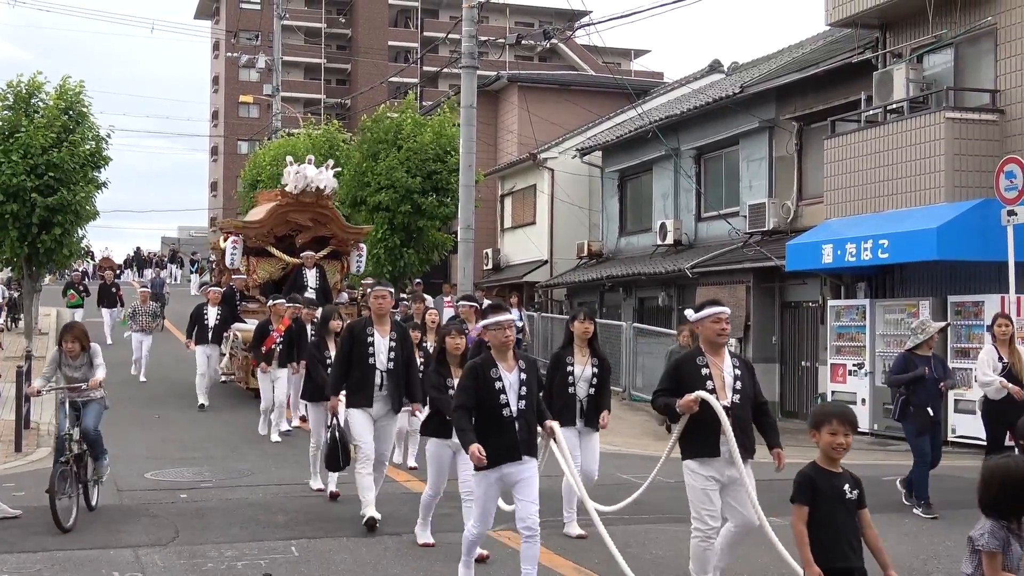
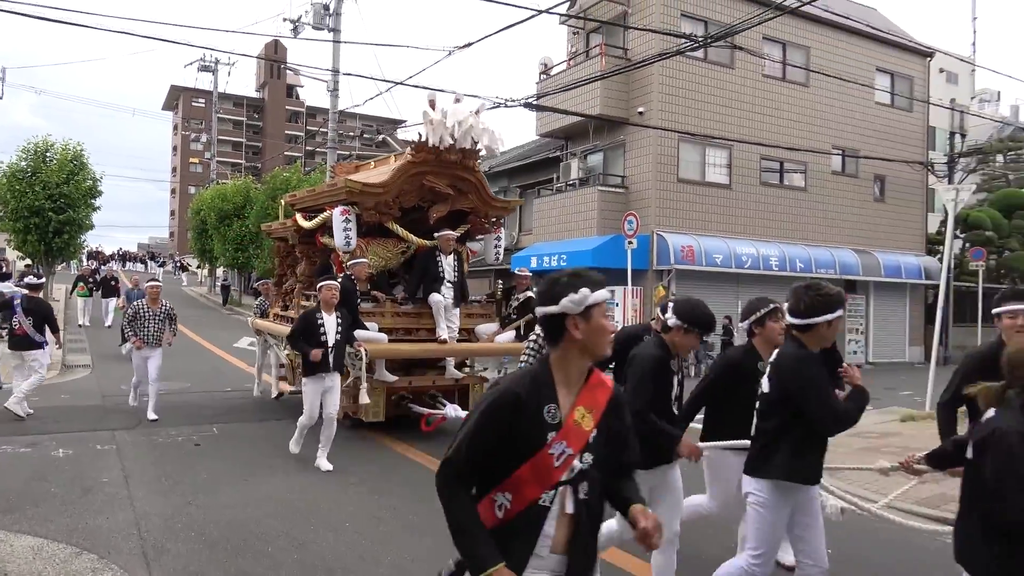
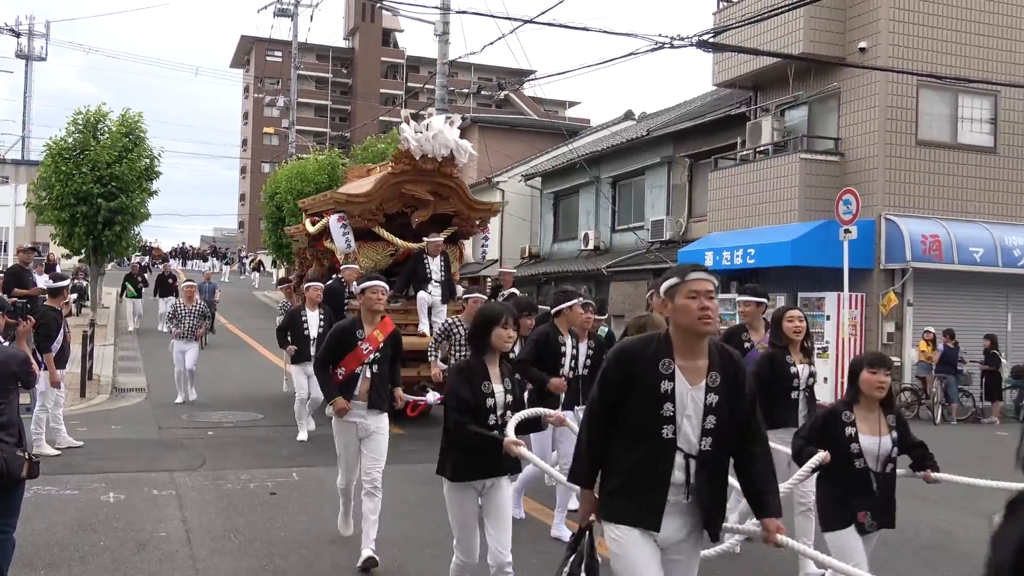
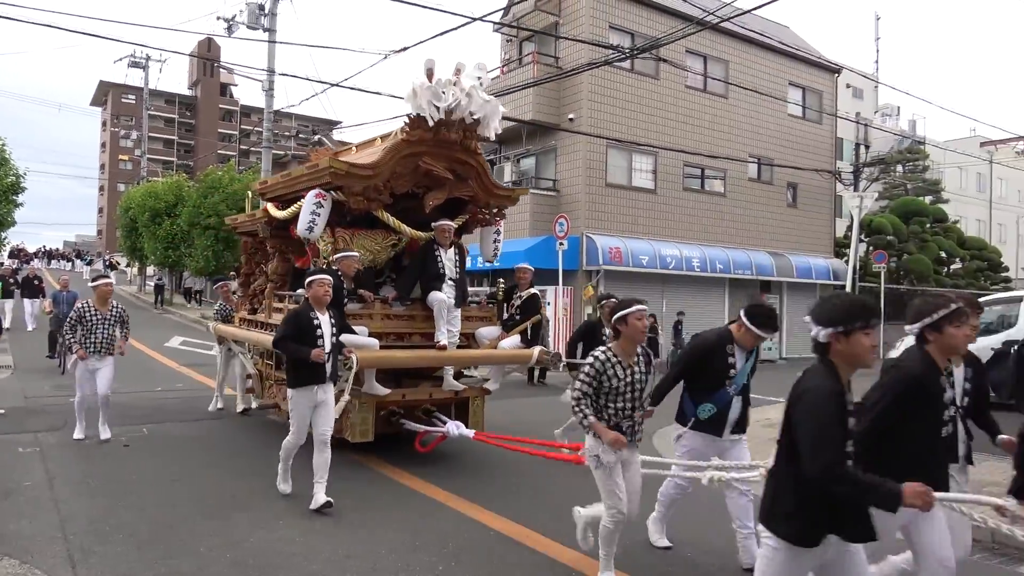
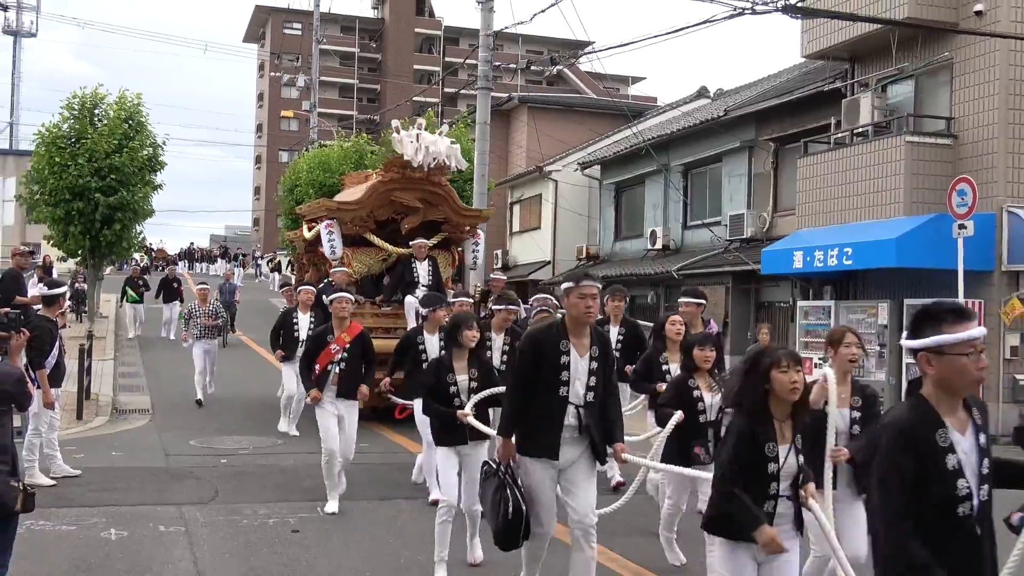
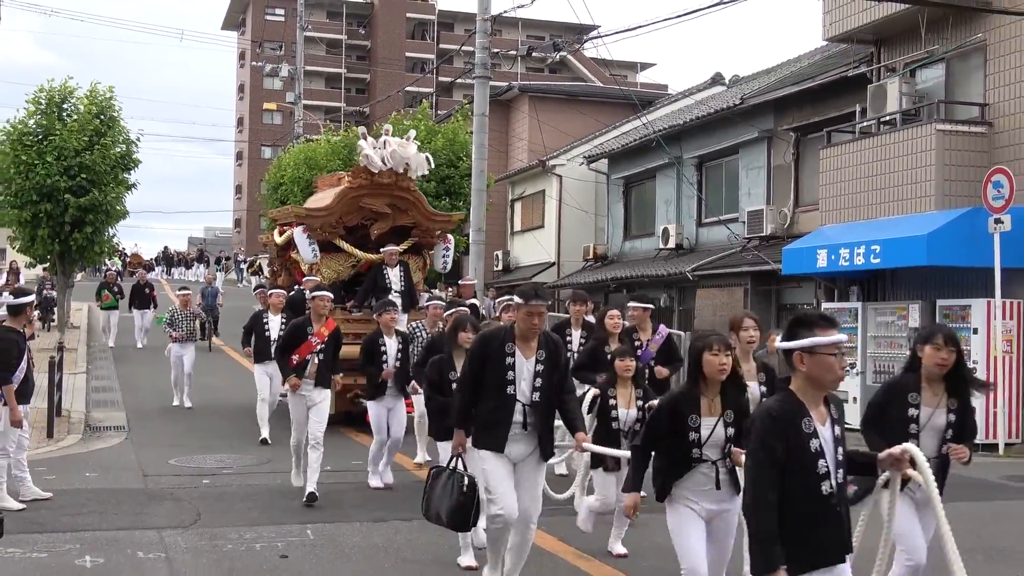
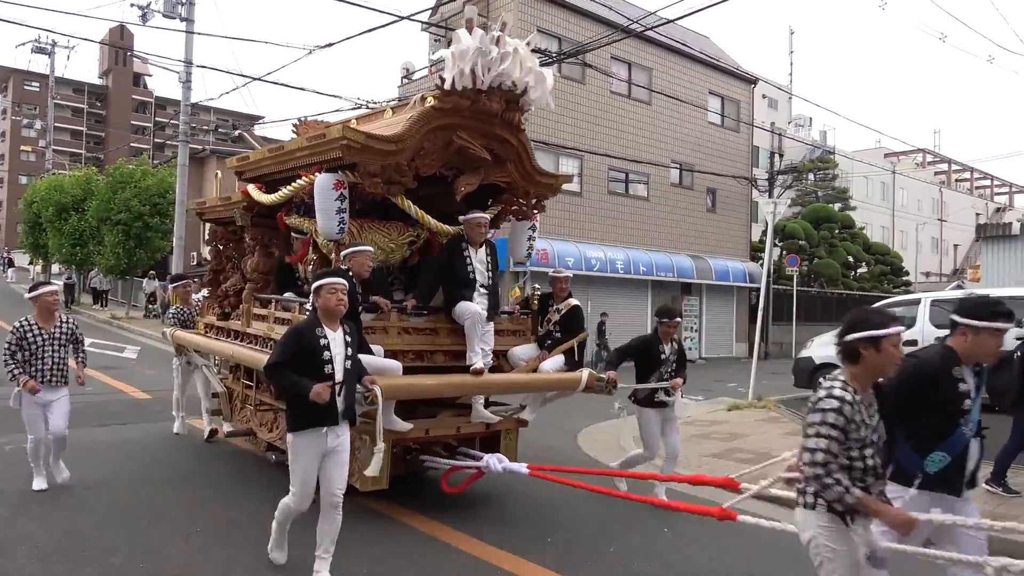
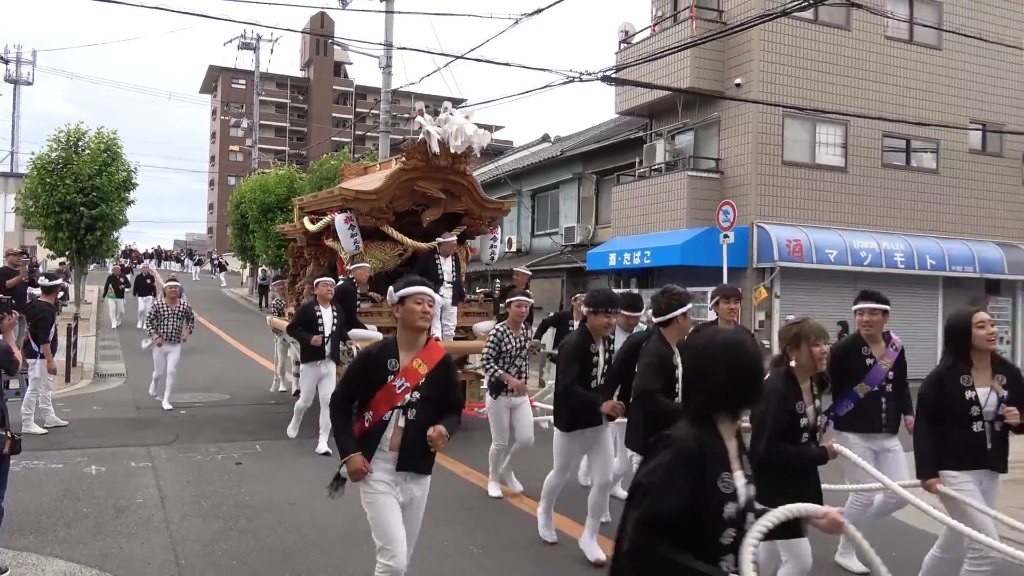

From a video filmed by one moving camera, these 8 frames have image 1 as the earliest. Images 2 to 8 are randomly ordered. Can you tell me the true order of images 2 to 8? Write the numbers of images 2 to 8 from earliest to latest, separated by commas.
6, 5, 3, 8, 2, 4, 7
